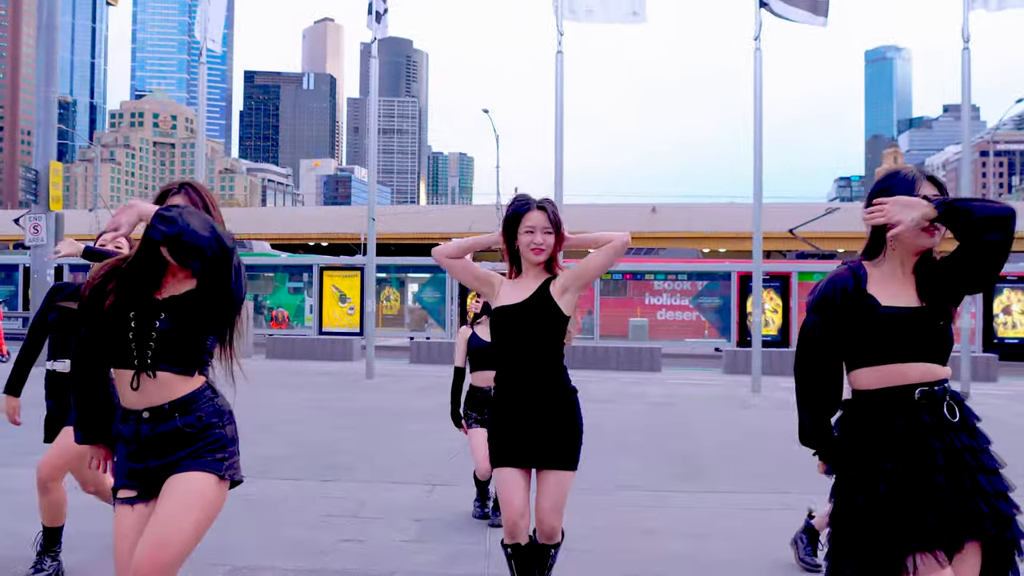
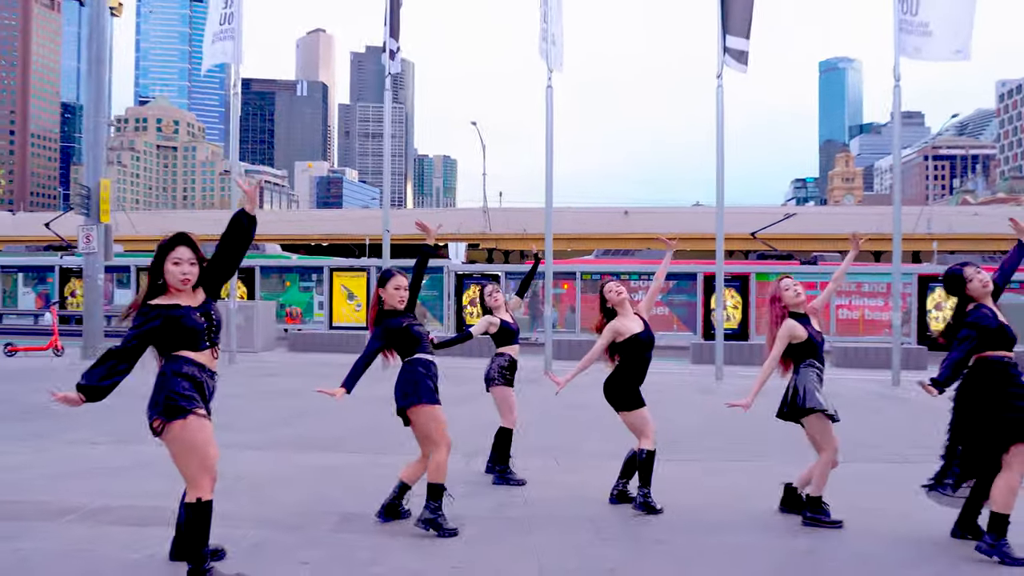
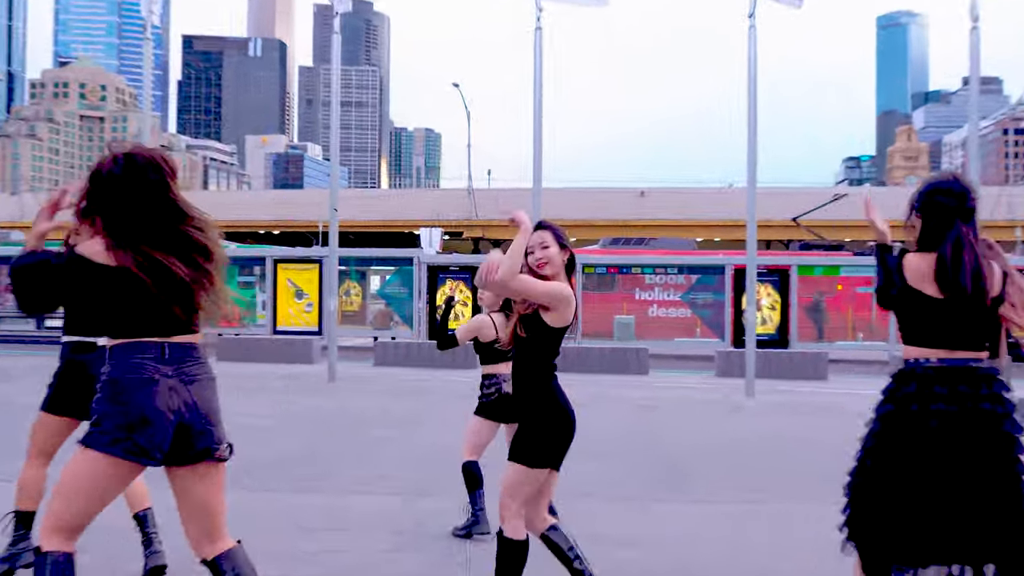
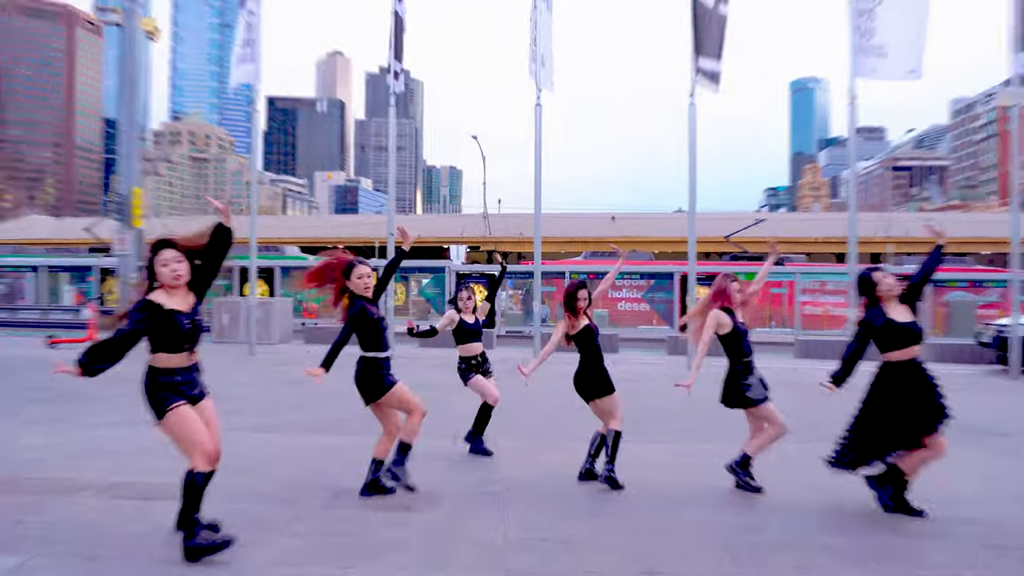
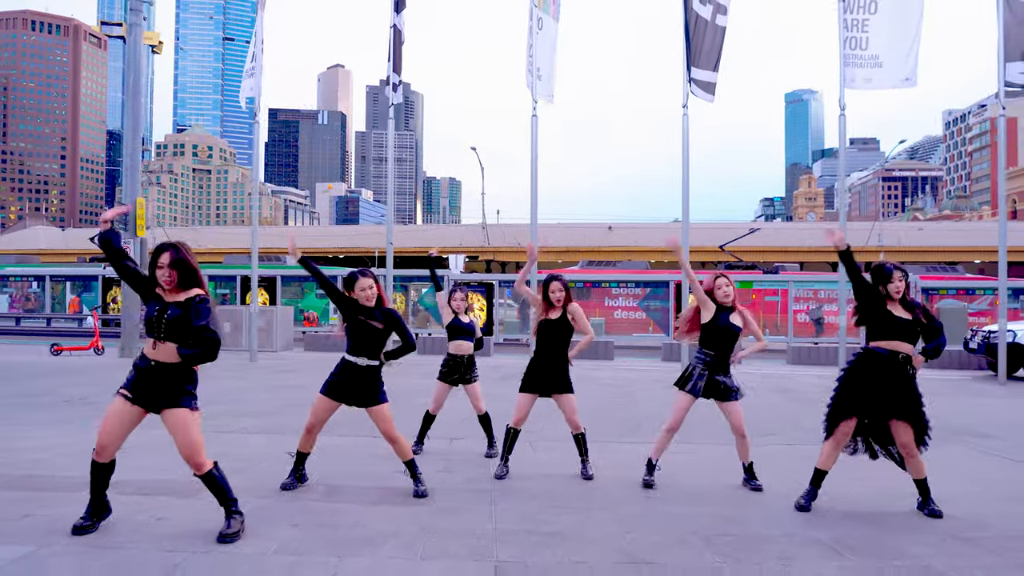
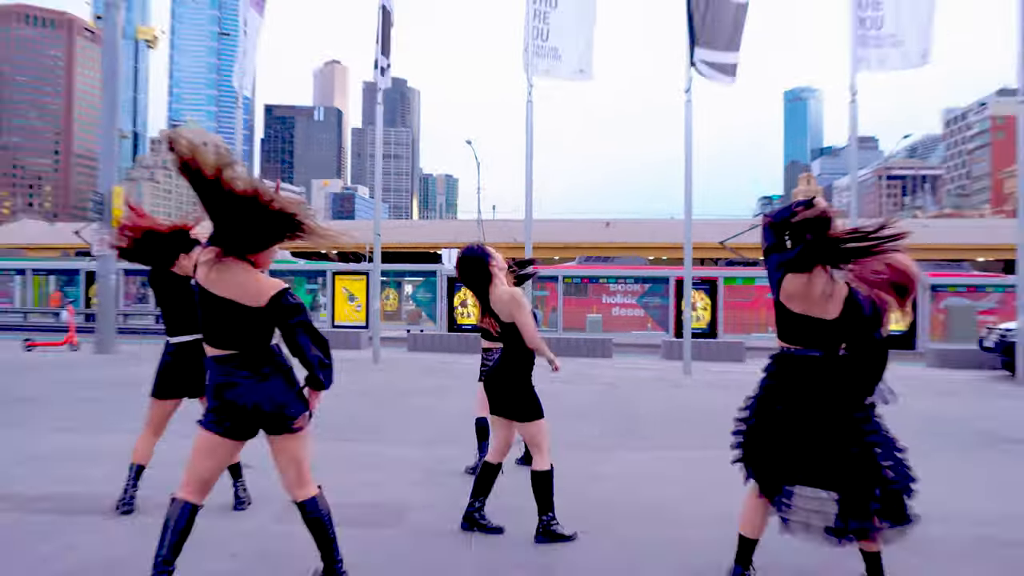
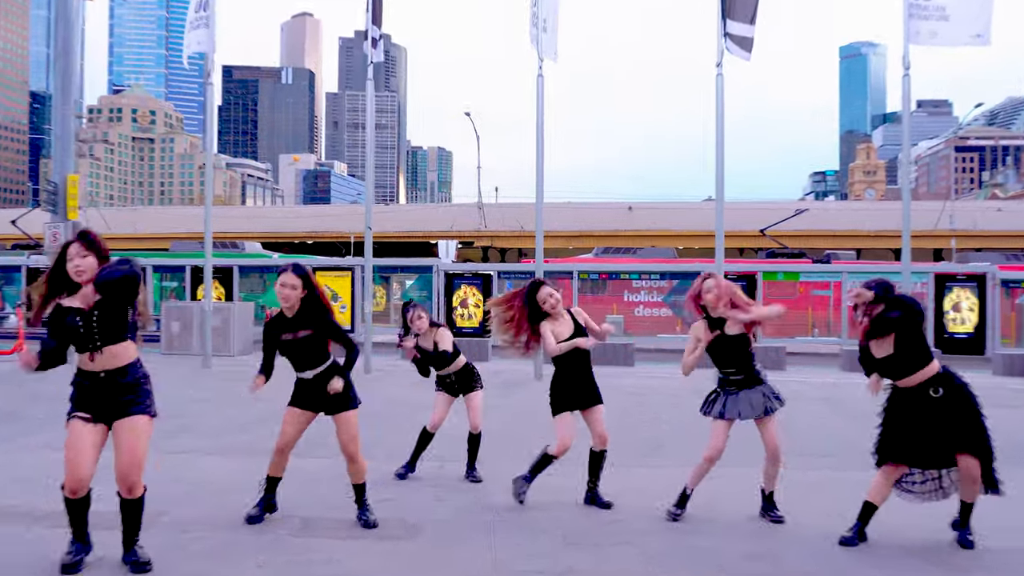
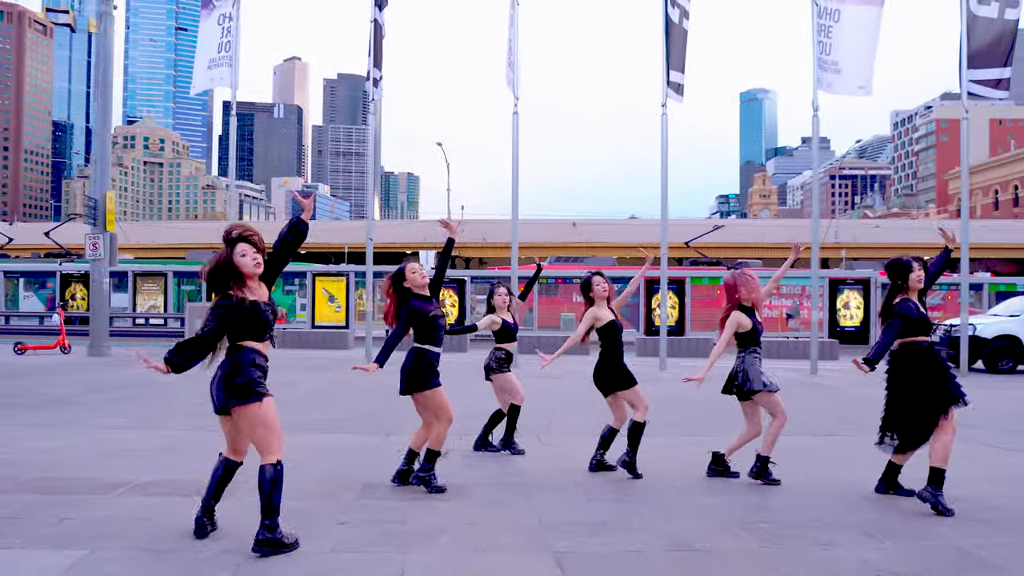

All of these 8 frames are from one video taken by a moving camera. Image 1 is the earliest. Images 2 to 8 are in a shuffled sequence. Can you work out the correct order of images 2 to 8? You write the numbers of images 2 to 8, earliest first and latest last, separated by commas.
6, 3, 5, 7, 4, 2, 8
